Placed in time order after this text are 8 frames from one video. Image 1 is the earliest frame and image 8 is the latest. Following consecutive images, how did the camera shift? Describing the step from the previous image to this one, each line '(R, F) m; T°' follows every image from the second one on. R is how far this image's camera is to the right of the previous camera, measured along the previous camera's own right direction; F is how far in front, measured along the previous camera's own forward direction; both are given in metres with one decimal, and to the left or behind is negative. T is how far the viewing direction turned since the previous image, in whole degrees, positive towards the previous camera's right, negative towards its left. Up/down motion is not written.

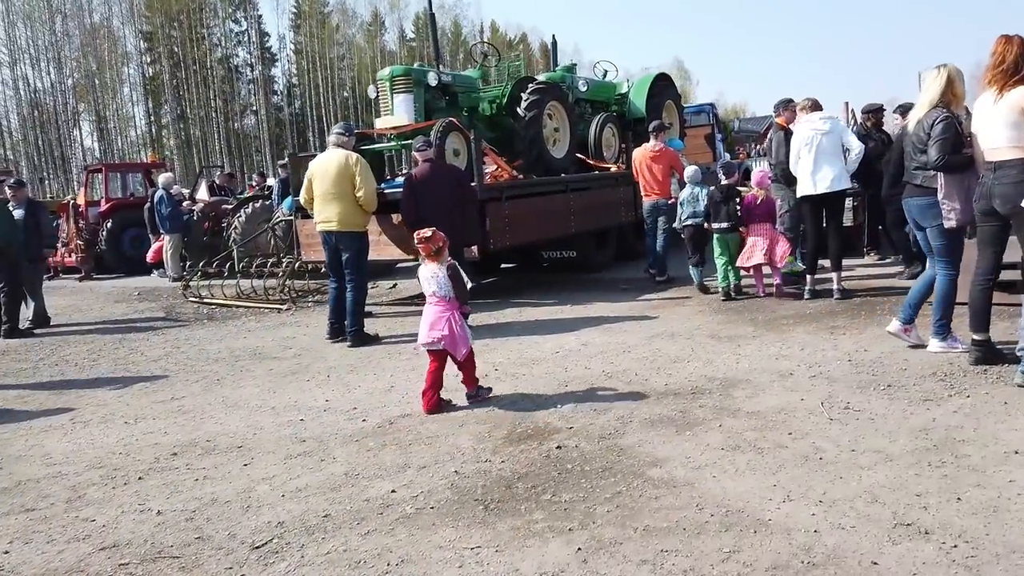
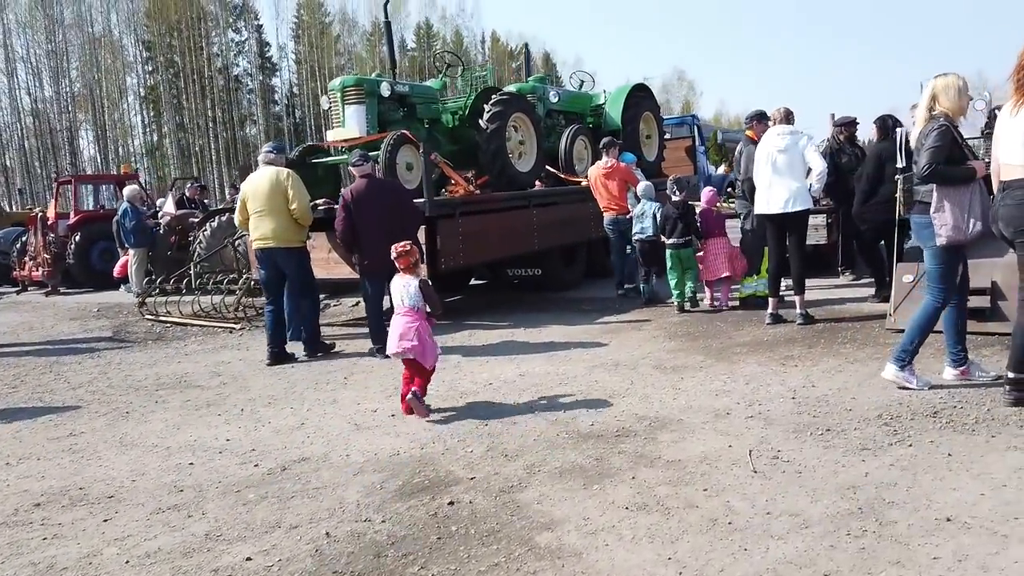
(+0.5, +0.3) m; 0°
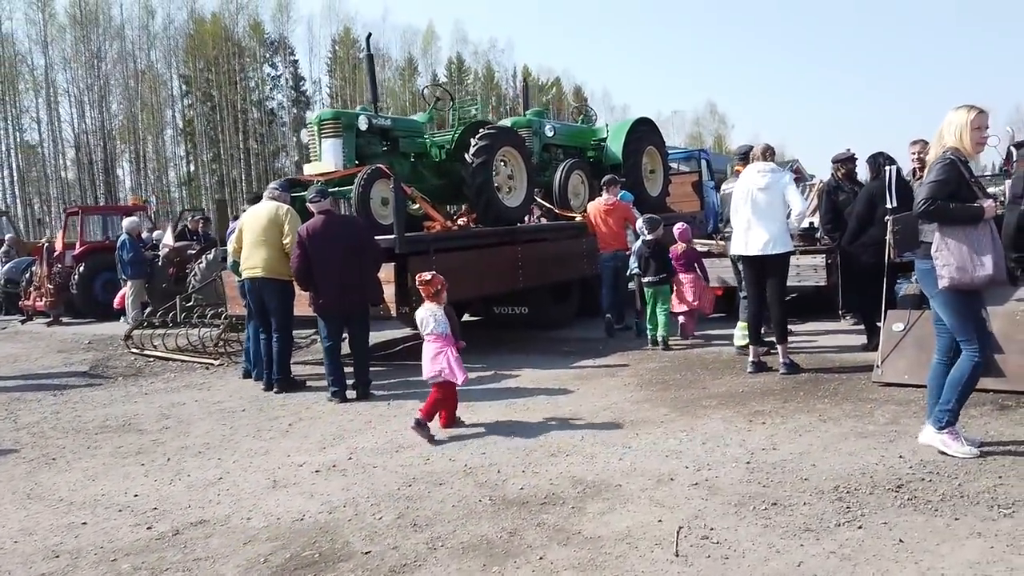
(+0.5, +0.3) m; -2°
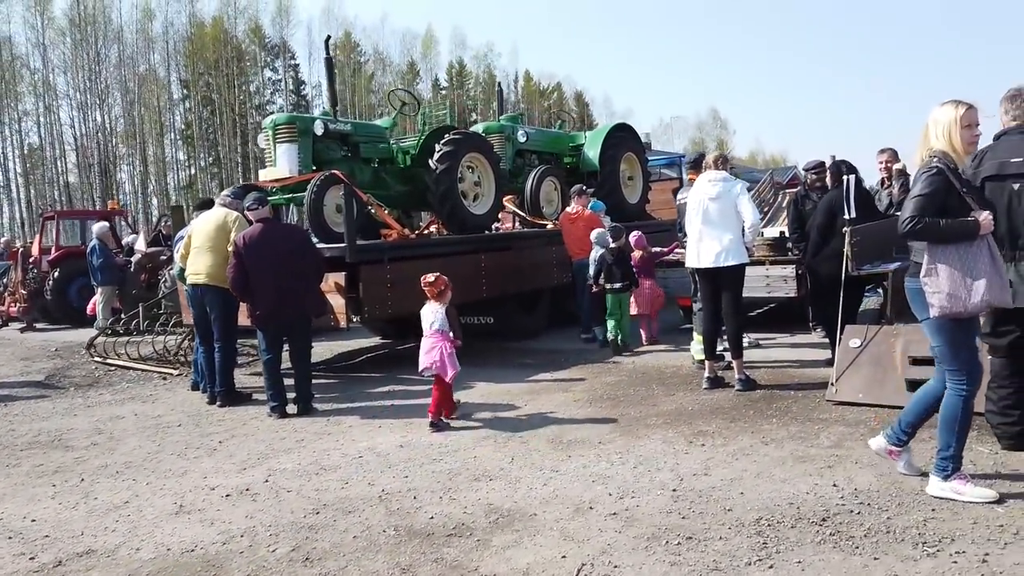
(+0.4, +0.2) m; 0°
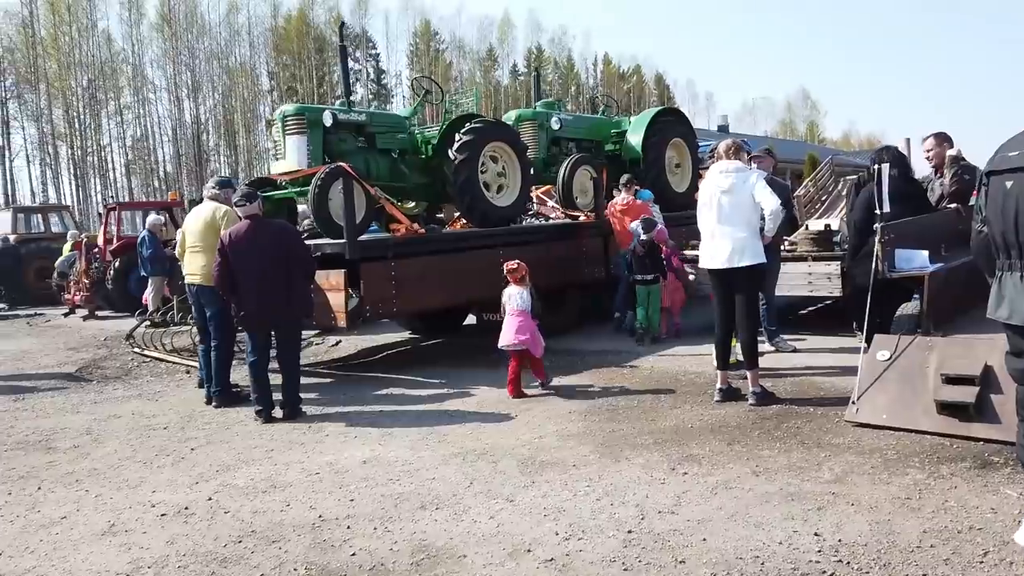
(+0.6, +0.4) m; -6°
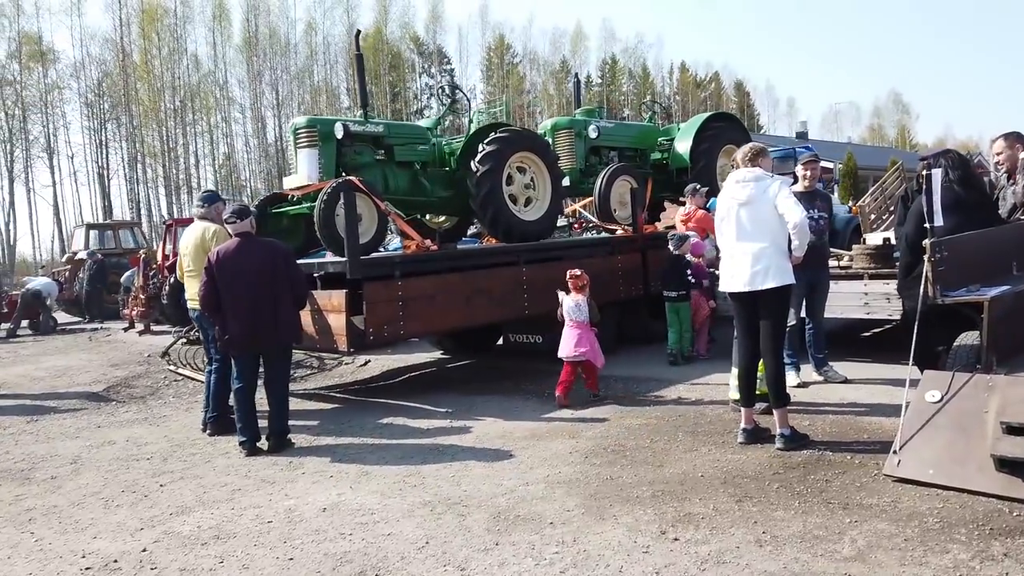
(+0.5, +0.5) m; -6°
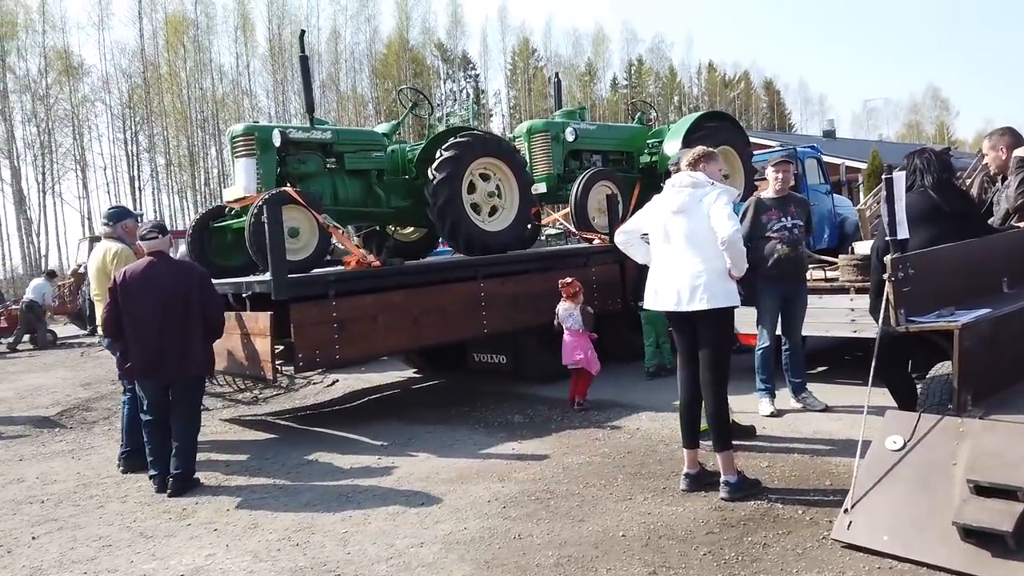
(+0.6, +0.6) m; -2°
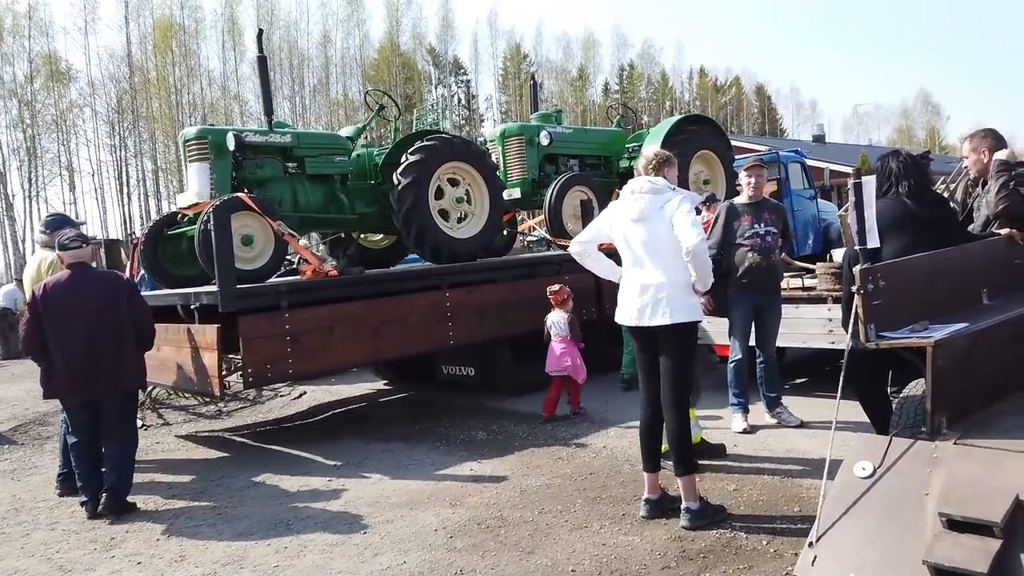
(+0.2, +0.3) m; +1°
